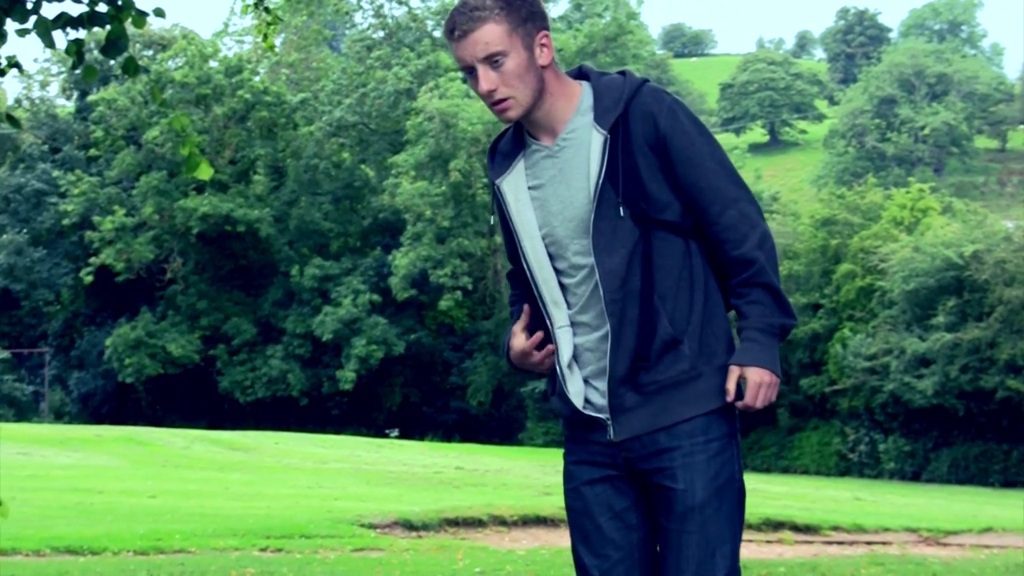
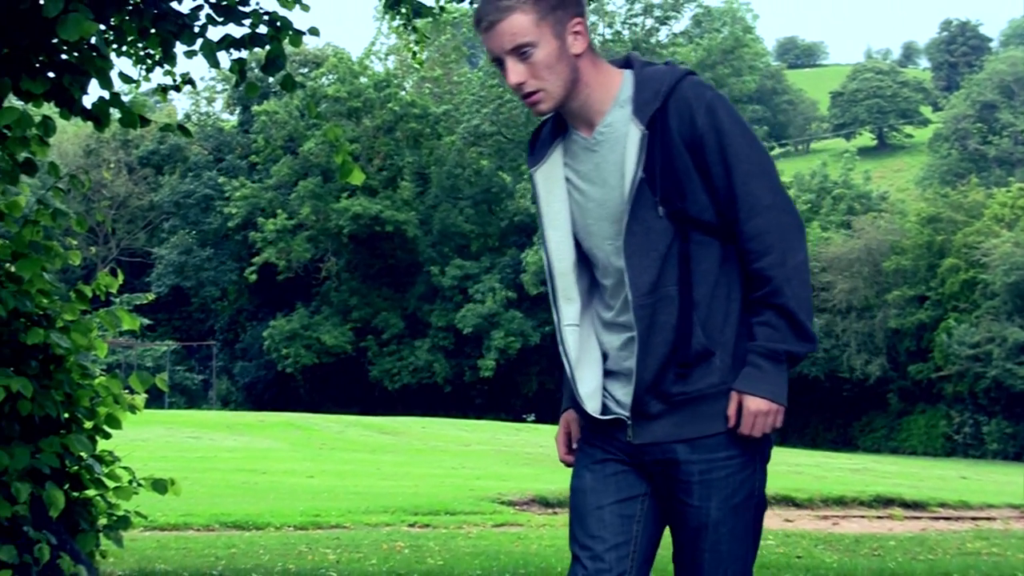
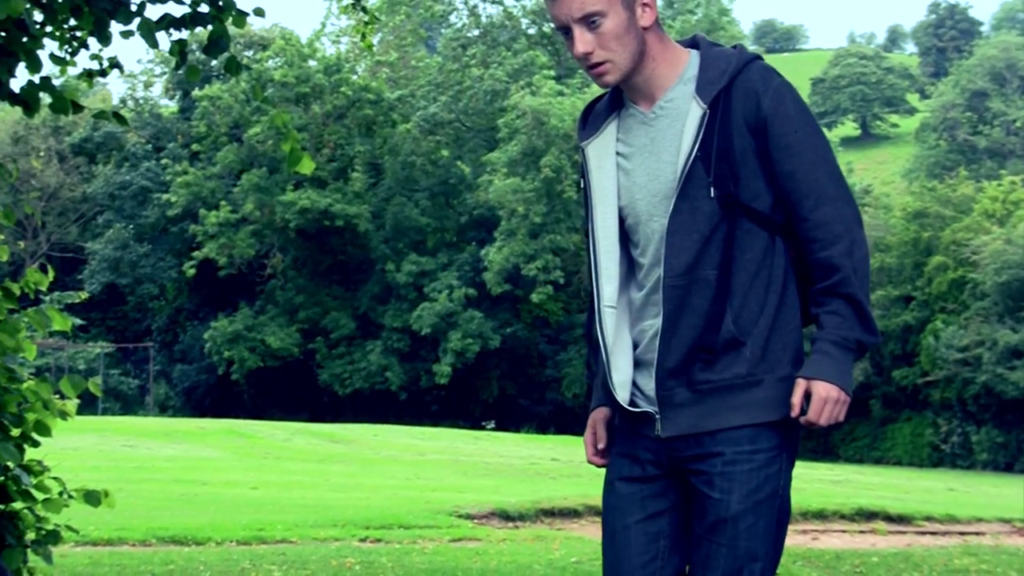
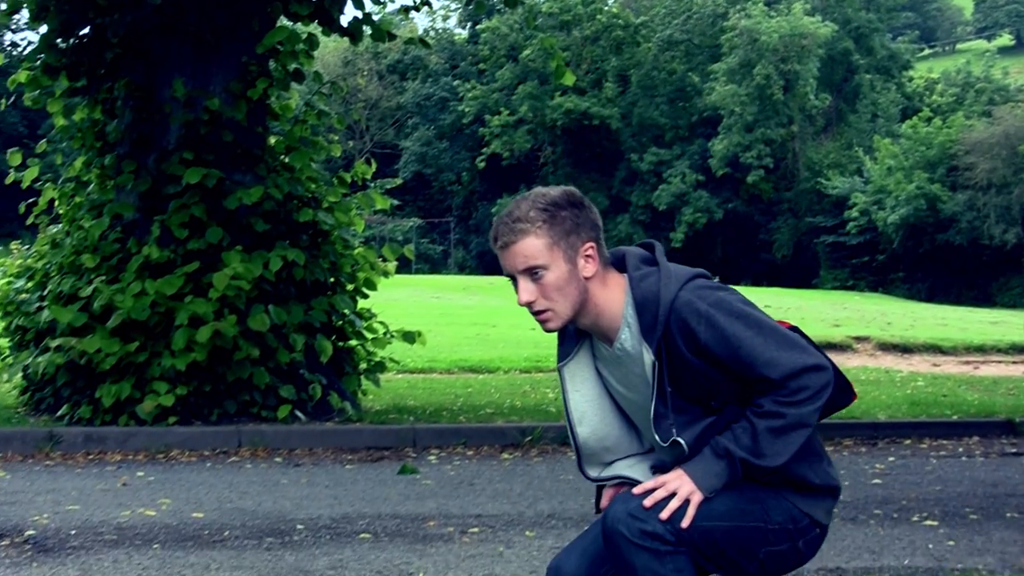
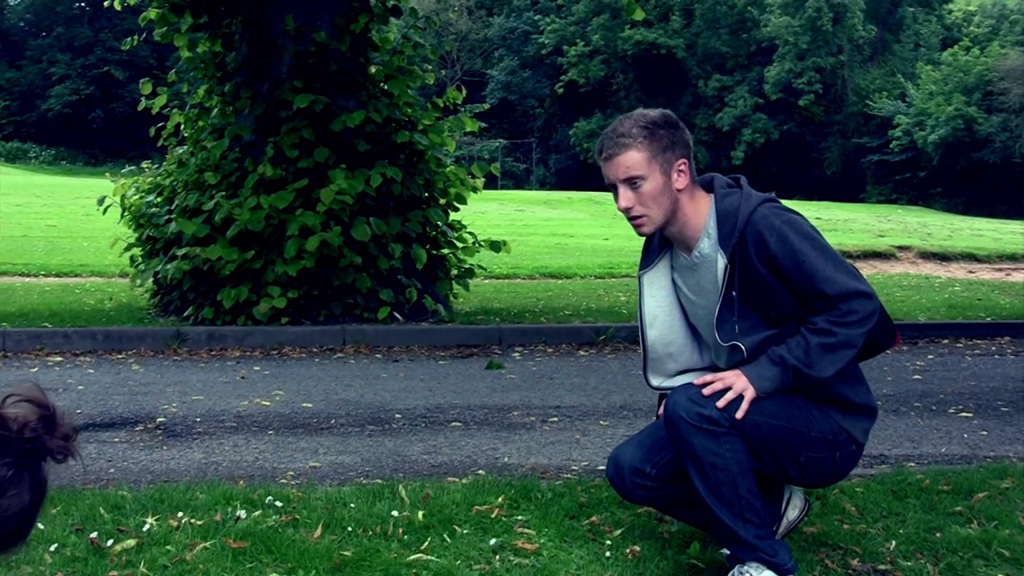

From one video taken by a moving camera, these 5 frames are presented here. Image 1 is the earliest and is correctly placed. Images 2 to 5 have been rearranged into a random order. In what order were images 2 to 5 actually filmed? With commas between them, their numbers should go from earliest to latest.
3, 2, 4, 5
